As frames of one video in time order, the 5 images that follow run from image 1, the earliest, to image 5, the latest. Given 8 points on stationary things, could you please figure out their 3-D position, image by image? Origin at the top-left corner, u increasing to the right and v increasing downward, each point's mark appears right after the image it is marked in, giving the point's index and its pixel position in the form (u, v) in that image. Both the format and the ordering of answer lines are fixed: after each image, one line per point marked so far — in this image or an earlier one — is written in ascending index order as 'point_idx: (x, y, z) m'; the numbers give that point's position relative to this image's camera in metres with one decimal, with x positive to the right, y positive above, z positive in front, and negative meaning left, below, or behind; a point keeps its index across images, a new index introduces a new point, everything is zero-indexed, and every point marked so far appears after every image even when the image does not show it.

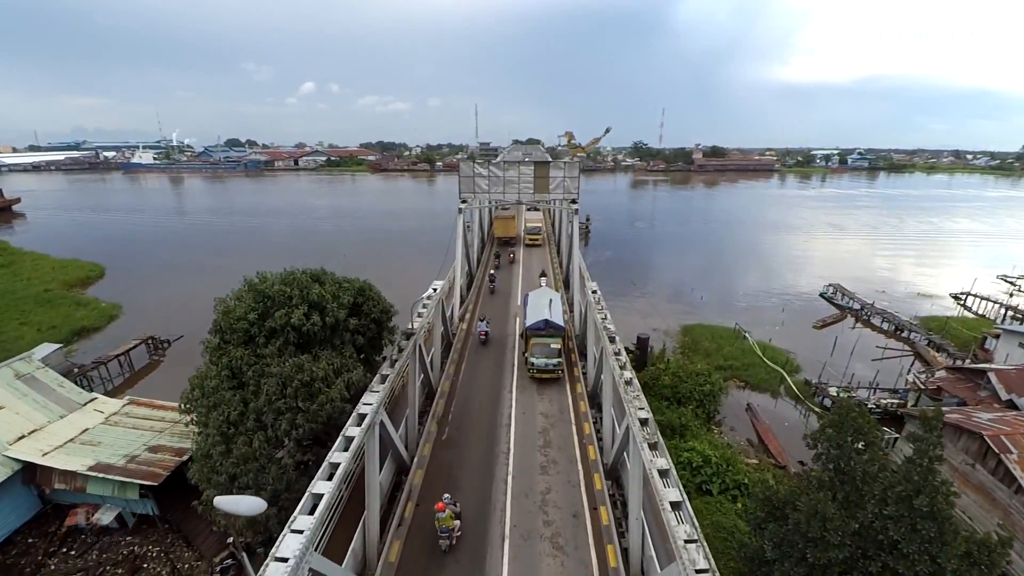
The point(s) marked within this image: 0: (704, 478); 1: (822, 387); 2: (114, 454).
0: (+3.8, -3.8, +9.4) m
1: (+9.0, -2.9, +13.6) m
2: (-8.4, -3.6, +9.9) m
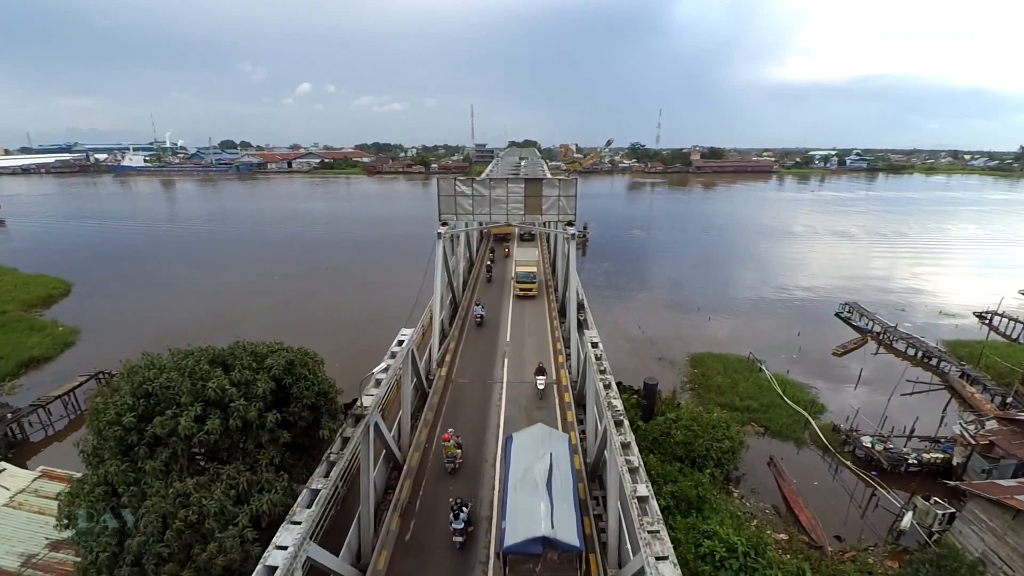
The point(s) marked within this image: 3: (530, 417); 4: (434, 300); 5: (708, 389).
0: (+3.6, -4.7, +7.7) m
1: (+8.7, -3.7, +11.9) m
2: (-8.7, -4.5, +8.1) m
3: (+0.4, -2.6, +9.5) m
4: (-2.1, -0.4, +12.0) m
5: (+5.9, -3.1, +14.1) m
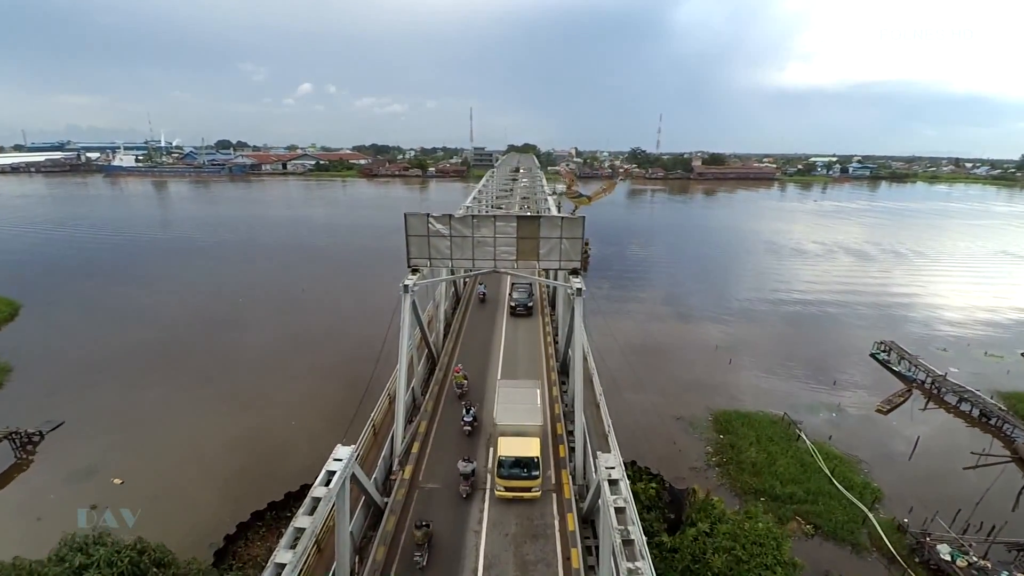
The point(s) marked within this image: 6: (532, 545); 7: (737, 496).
0: (+3.3, -6.0, +5.3) m
1: (+8.4, -5.1, +9.5) m
2: (-8.9, -5.7, +5.6) m
3: (+0.1, -3.9, +7.0) m
4: (-2.3, -1.7, +9.6) m
5: (+5.6, -4.5, +11.7) m
6: (+0.3, -3.9, +7.2) m
7: (+5.2, -4.7, +11.1) m
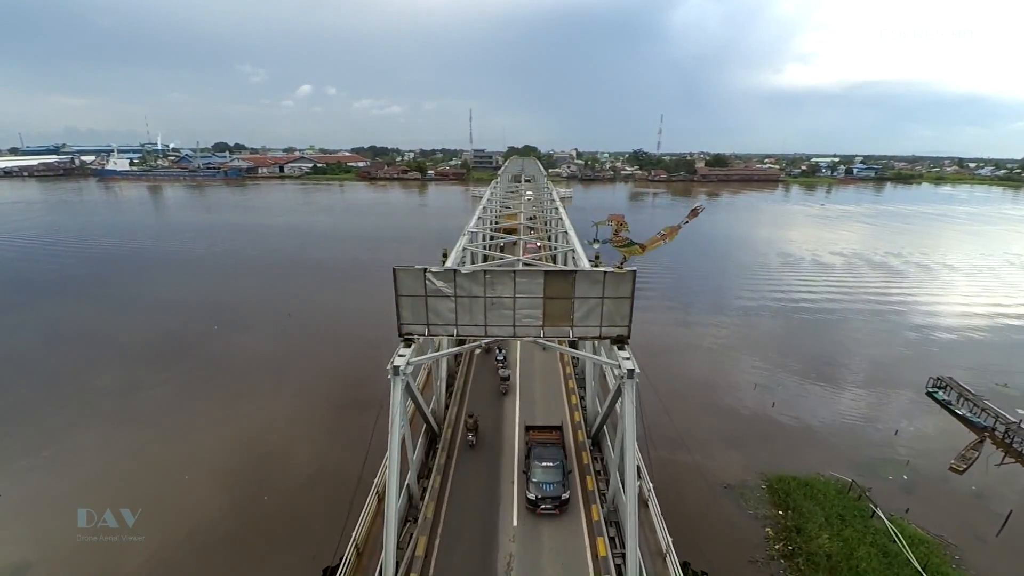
0: (+3.7, -7.1, +3.1) m
1: (+8.8, -6.2, +7.4) m
2: (-8.5, -6.8, +3.5) m
3: (+0.5, -5.0, +4.9) m
4: (-1.9, -2.8, +7.4) m
5: (+6.0, -5.5, +9.6) m
6: (+0.7, -4.9, +5.0) m
7: (+5.6, -5.8, +9.0) m
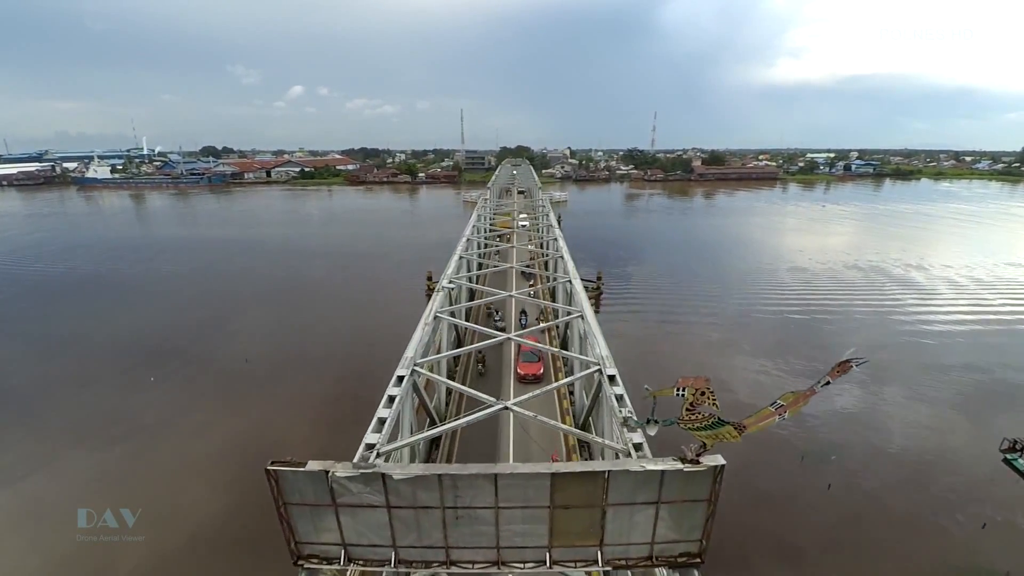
0: (+3.7, -8.6, +0.2) m
1: (+8.8, -7.7, +4.5) m
2: (-8.5, -8.6, +0.4) m
3: (+0.5, -6.6, +1.9) m
4: (-2.0, -4.5, +4.4) m
5: (+5.9, -7.0, +6.7) m
6: (+0.7, -6.5, +2.1) m
7: (+5.5, -7.3, +6.1) m
